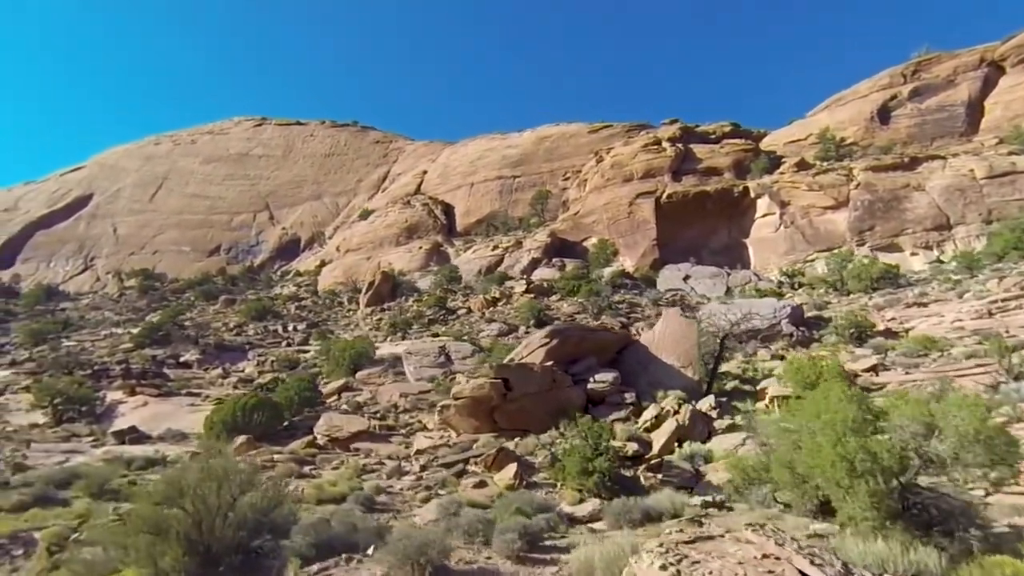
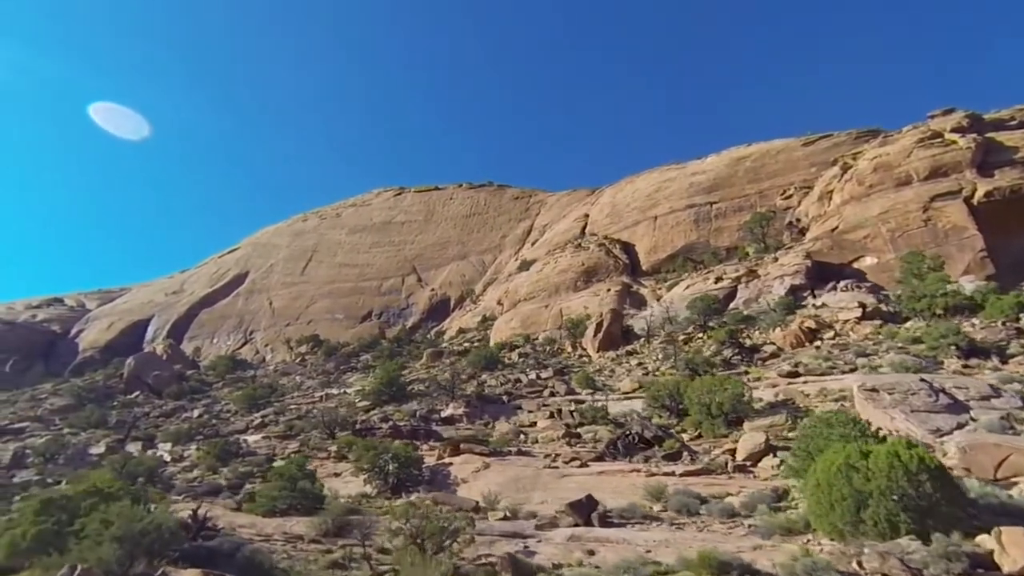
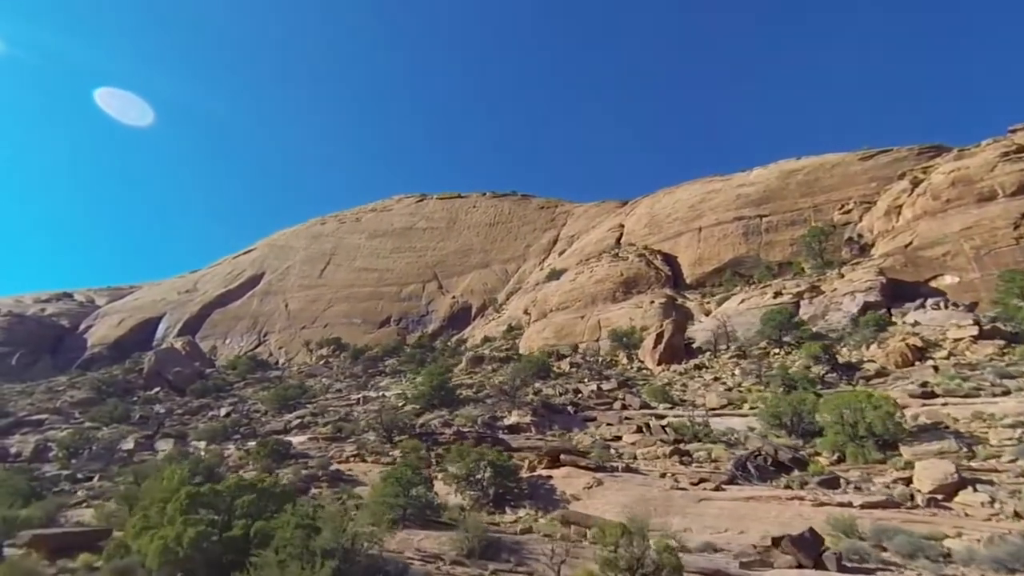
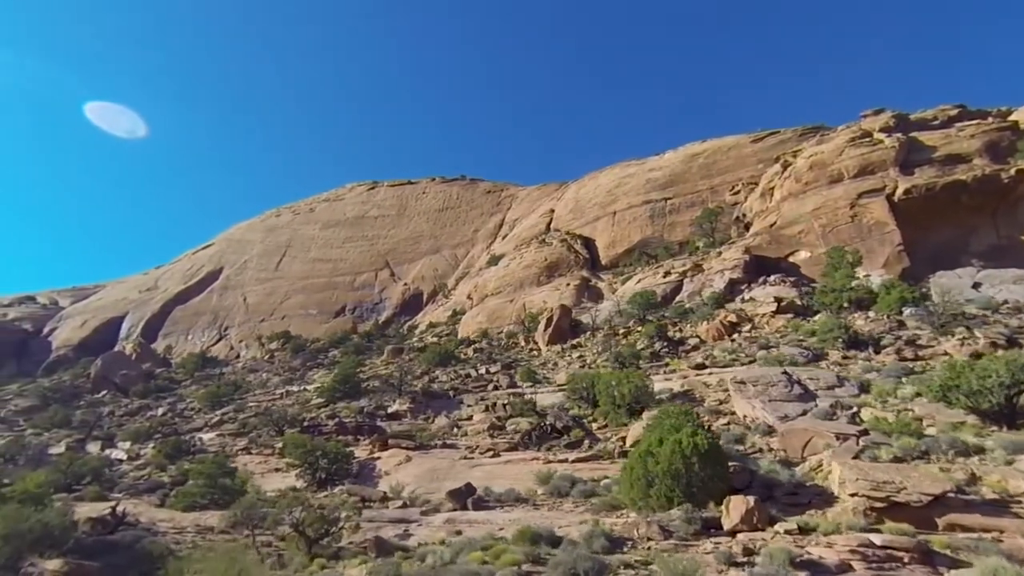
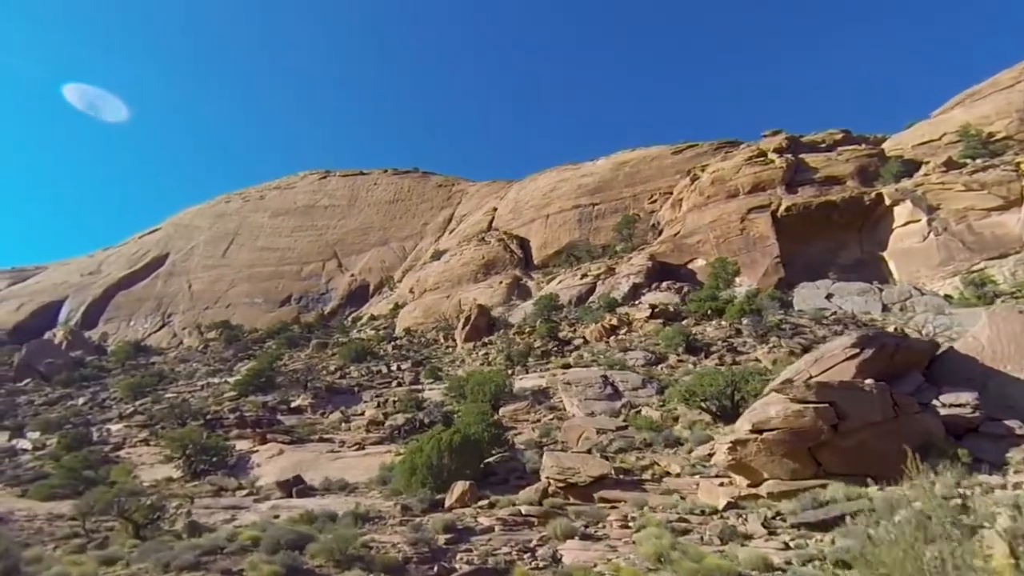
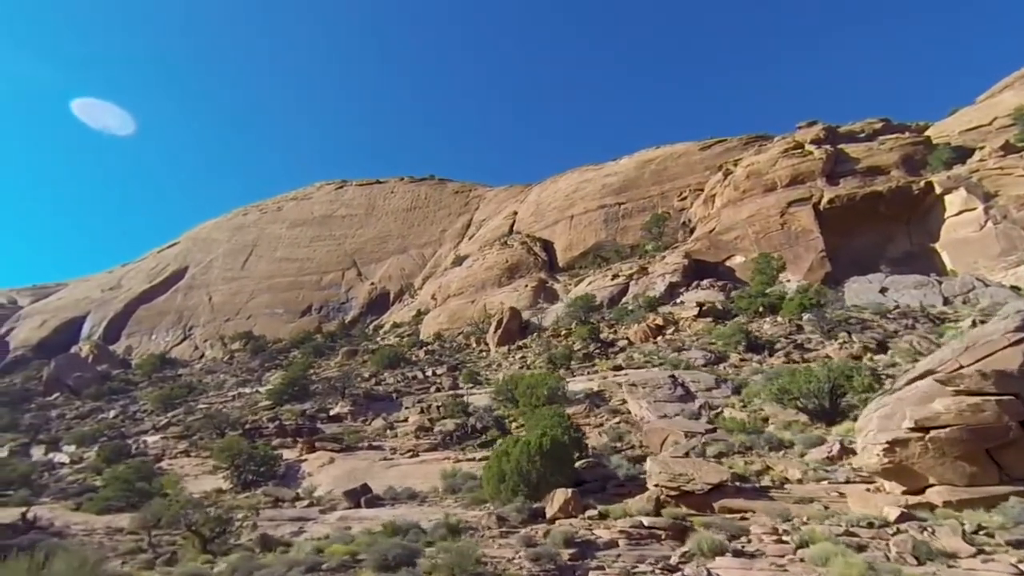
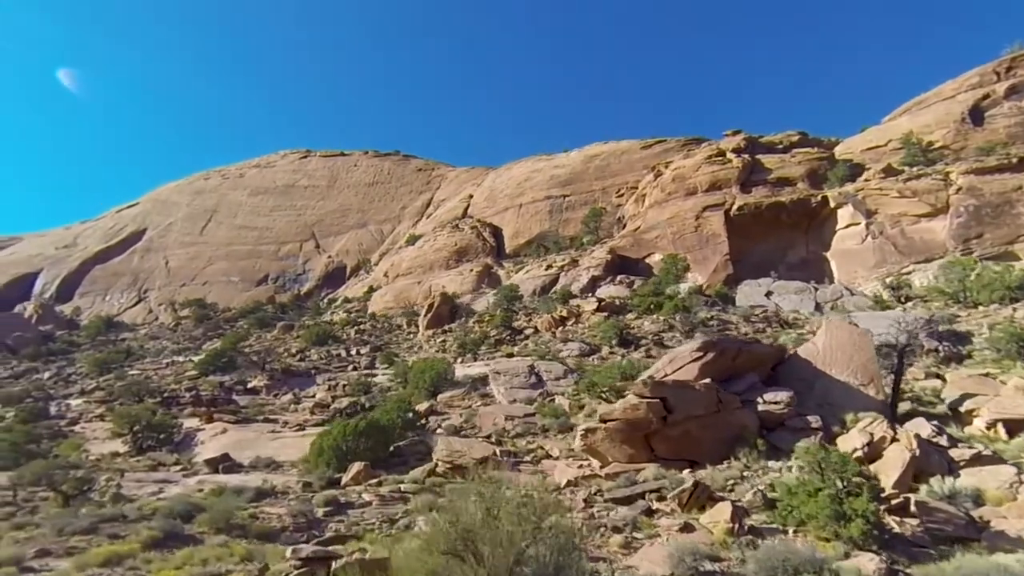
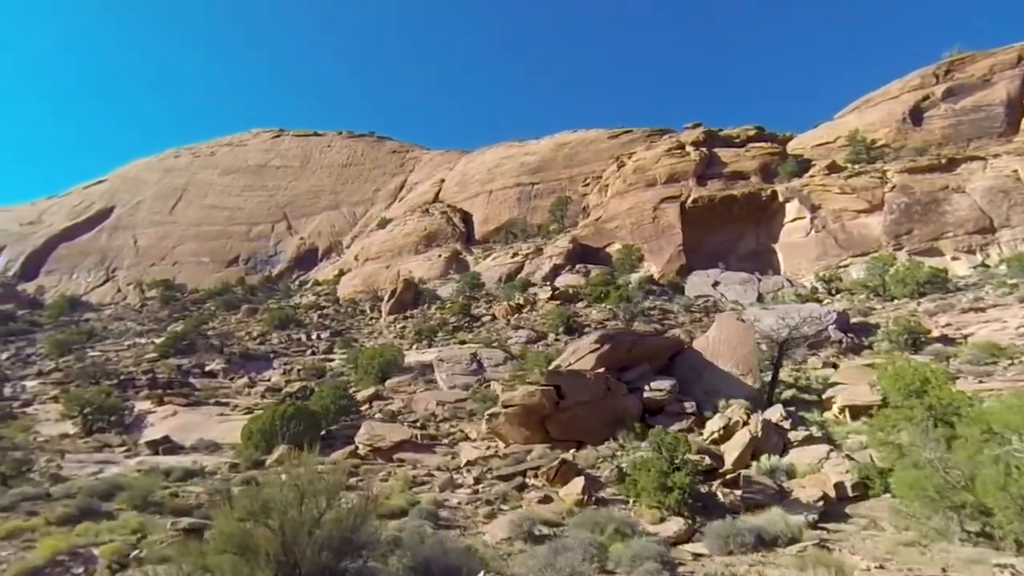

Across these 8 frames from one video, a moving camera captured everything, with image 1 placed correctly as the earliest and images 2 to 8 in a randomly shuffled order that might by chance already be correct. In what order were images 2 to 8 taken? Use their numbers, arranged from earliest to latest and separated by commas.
8, 7, 5, 6, 4, 2, 3
